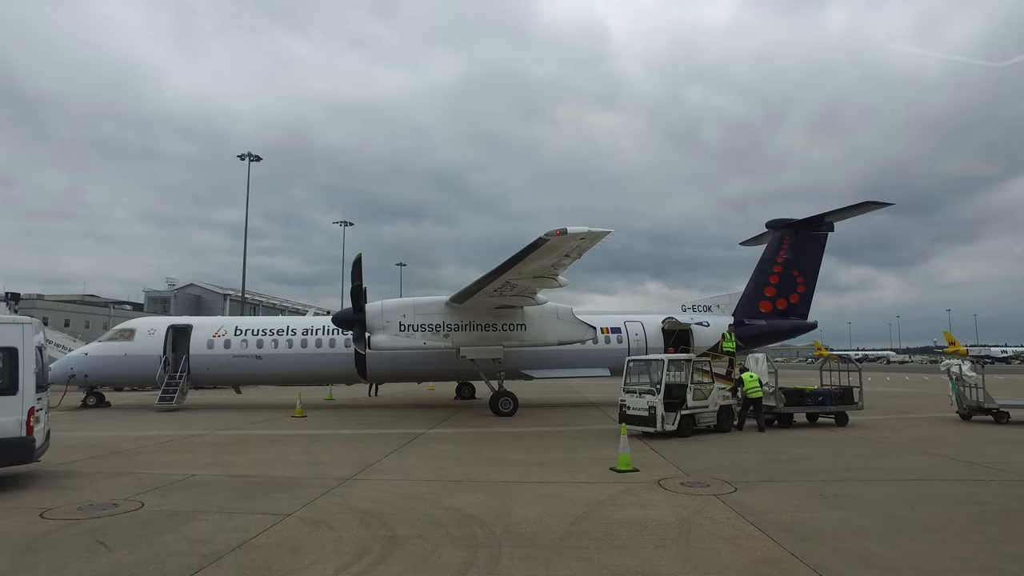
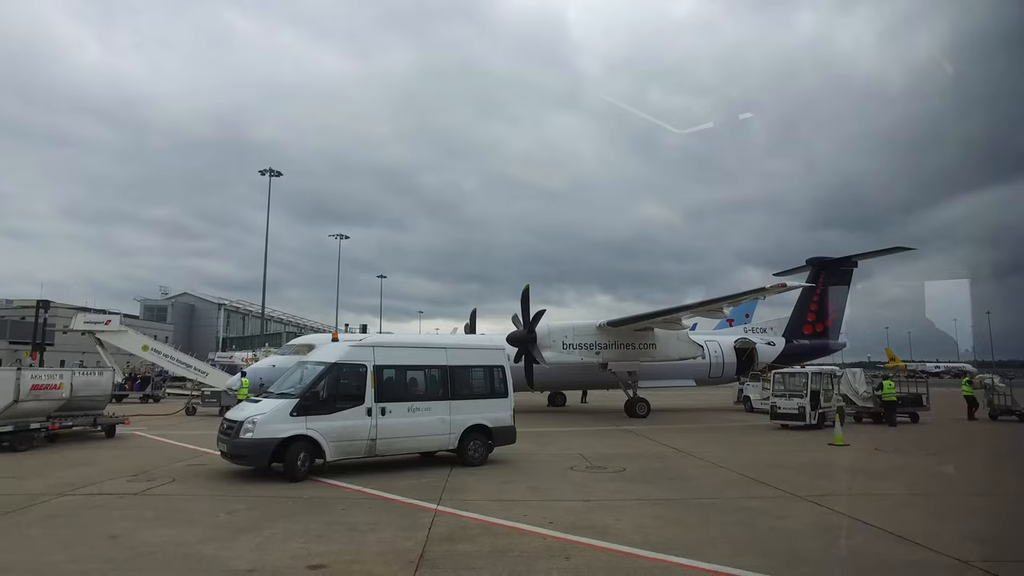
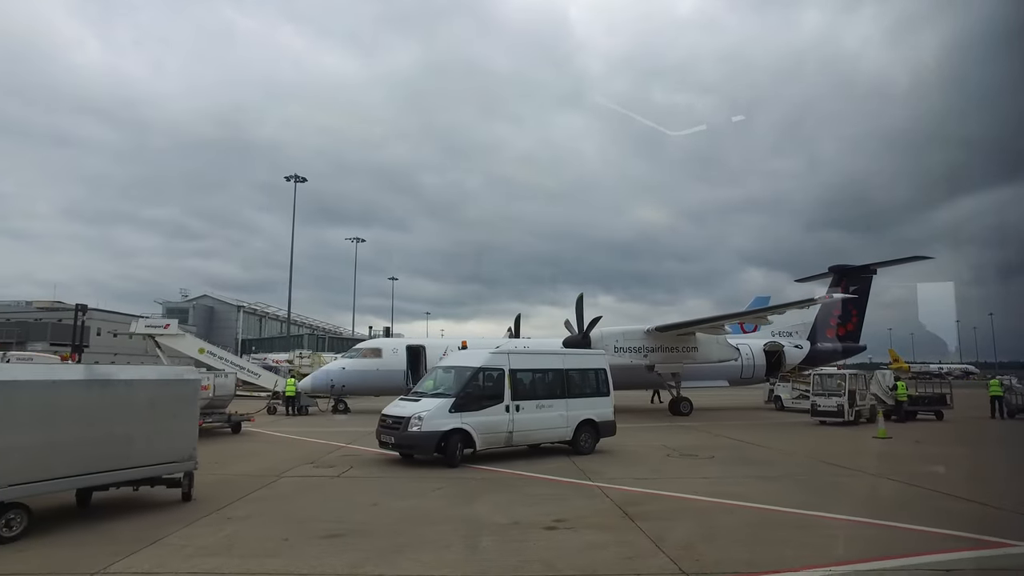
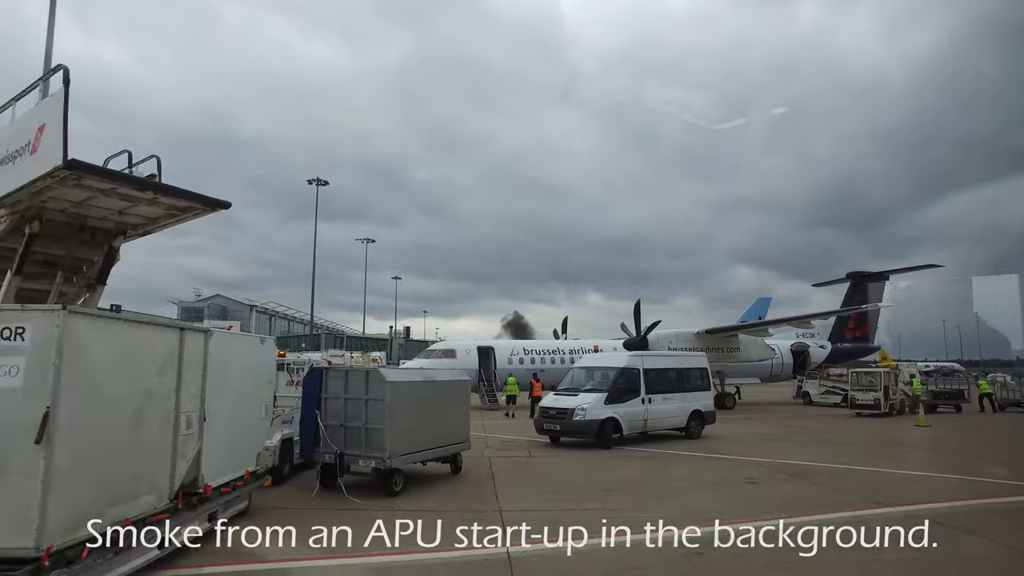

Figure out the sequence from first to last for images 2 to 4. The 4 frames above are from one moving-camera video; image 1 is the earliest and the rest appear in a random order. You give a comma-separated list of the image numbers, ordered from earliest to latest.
2, 3, 4
